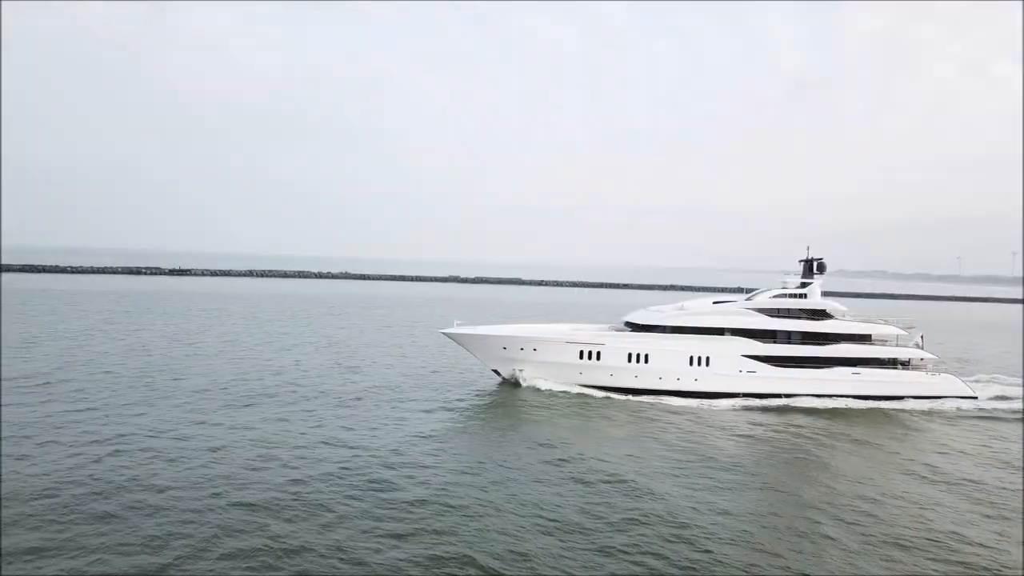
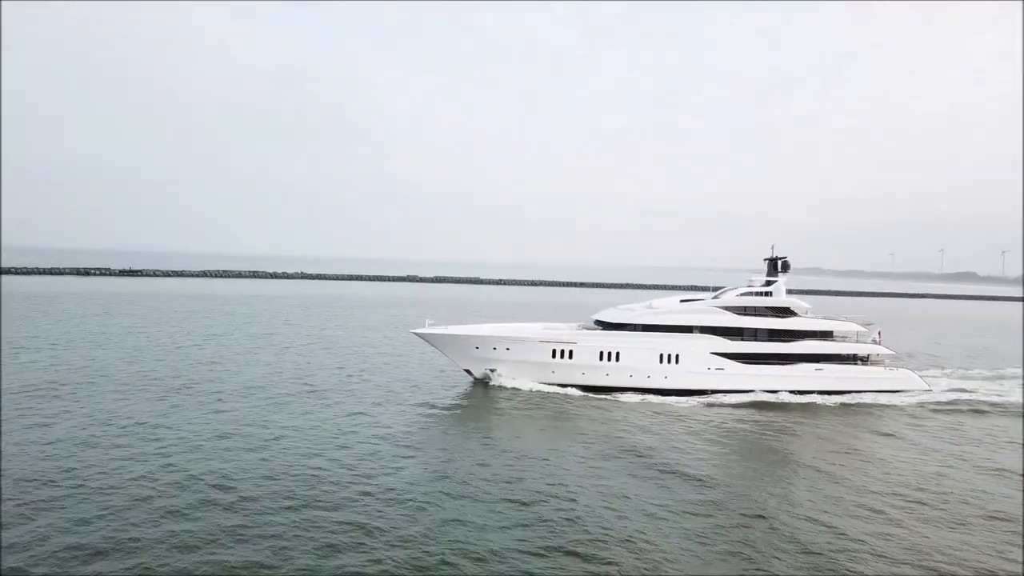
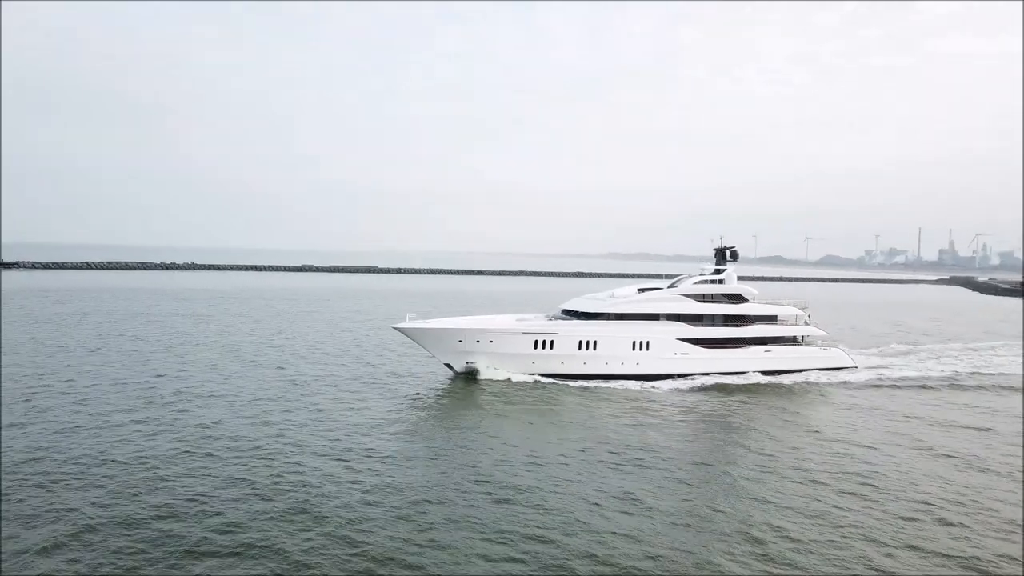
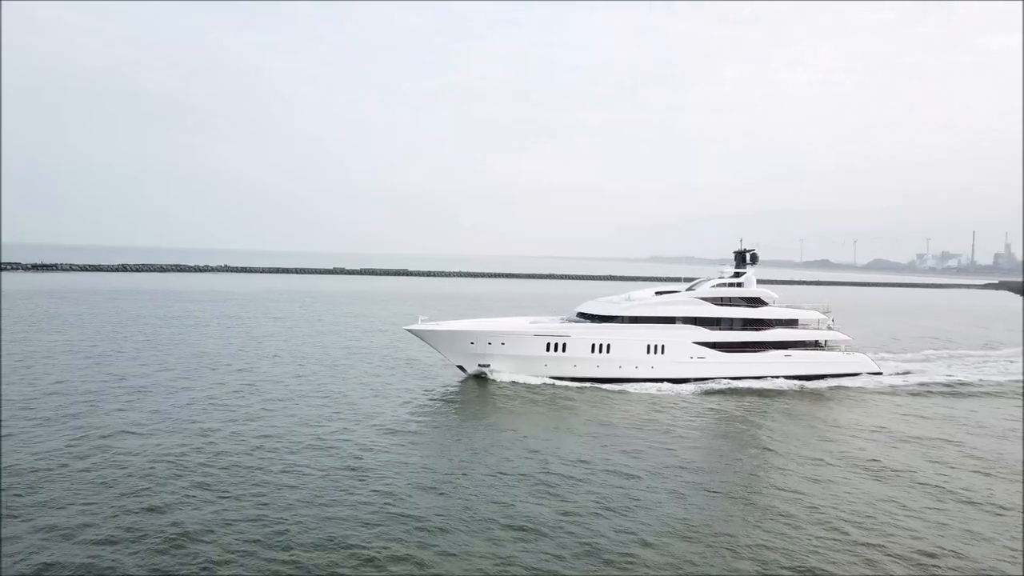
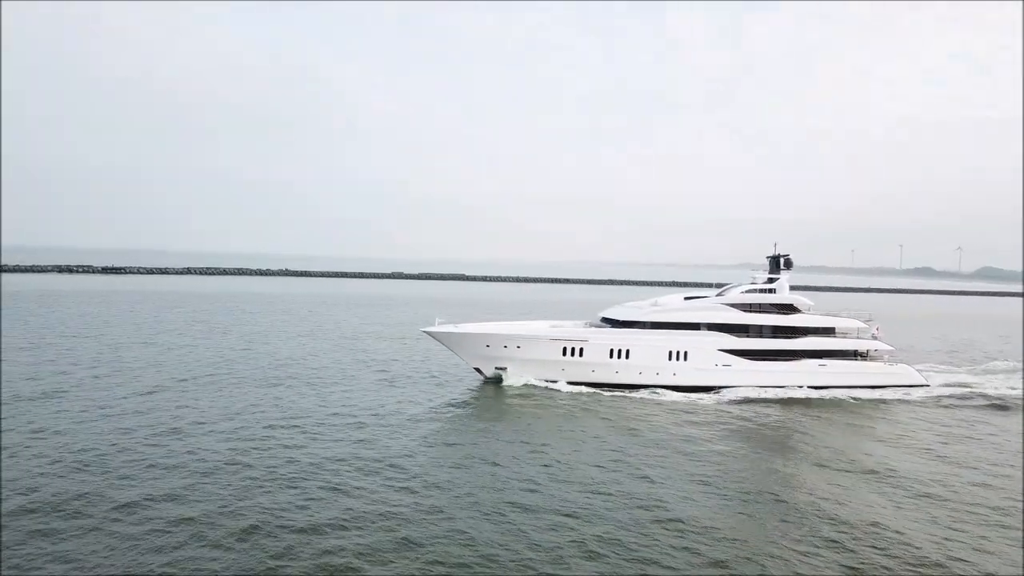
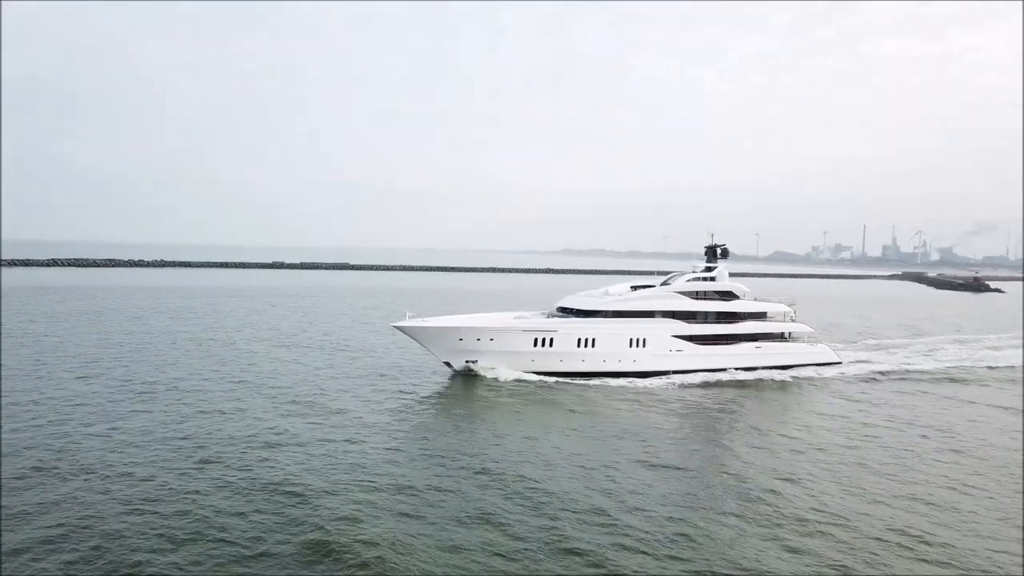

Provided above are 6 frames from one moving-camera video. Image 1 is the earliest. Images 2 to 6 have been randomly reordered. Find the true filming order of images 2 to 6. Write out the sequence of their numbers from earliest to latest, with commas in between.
2, 5, 4, 3, 6
